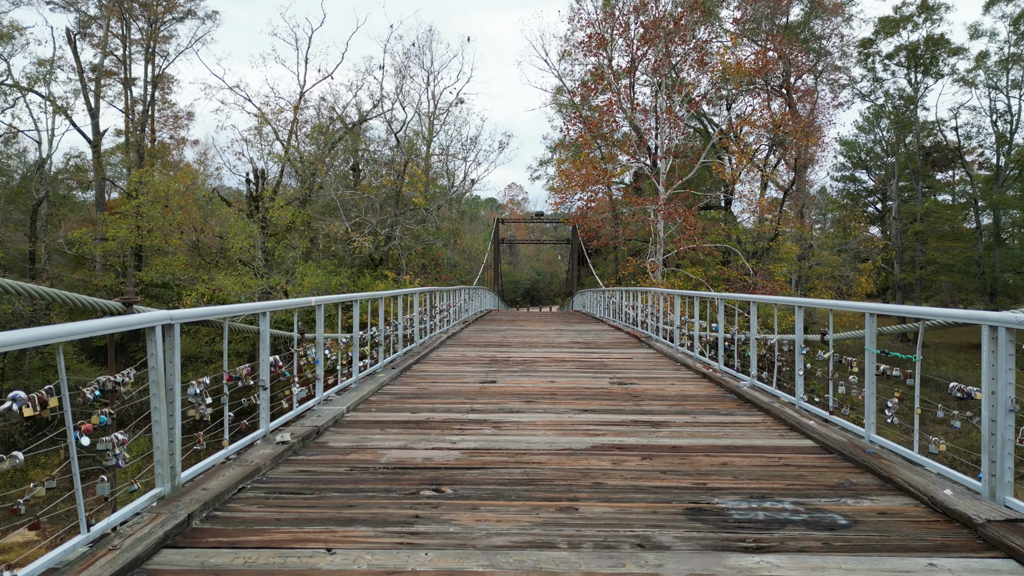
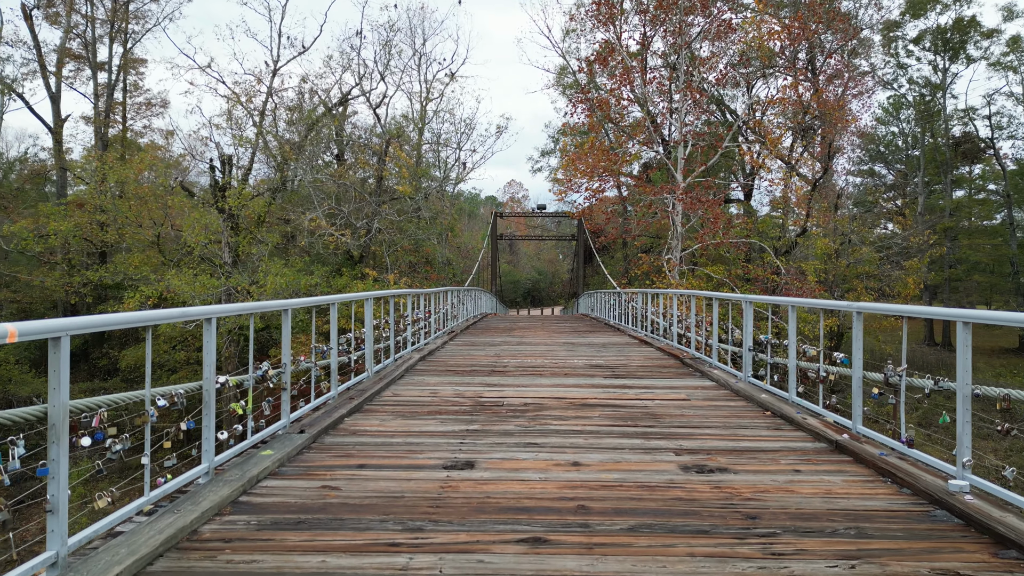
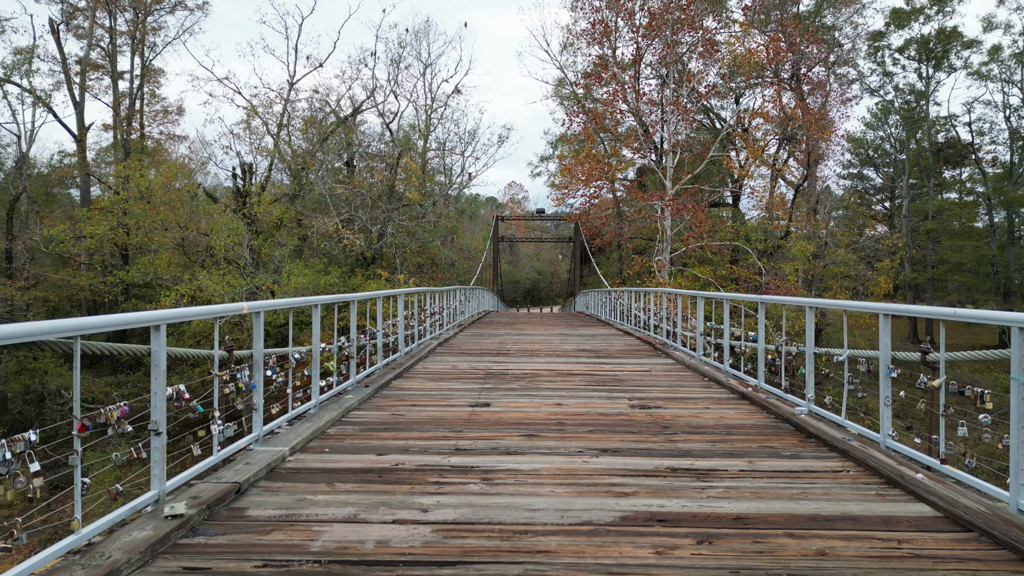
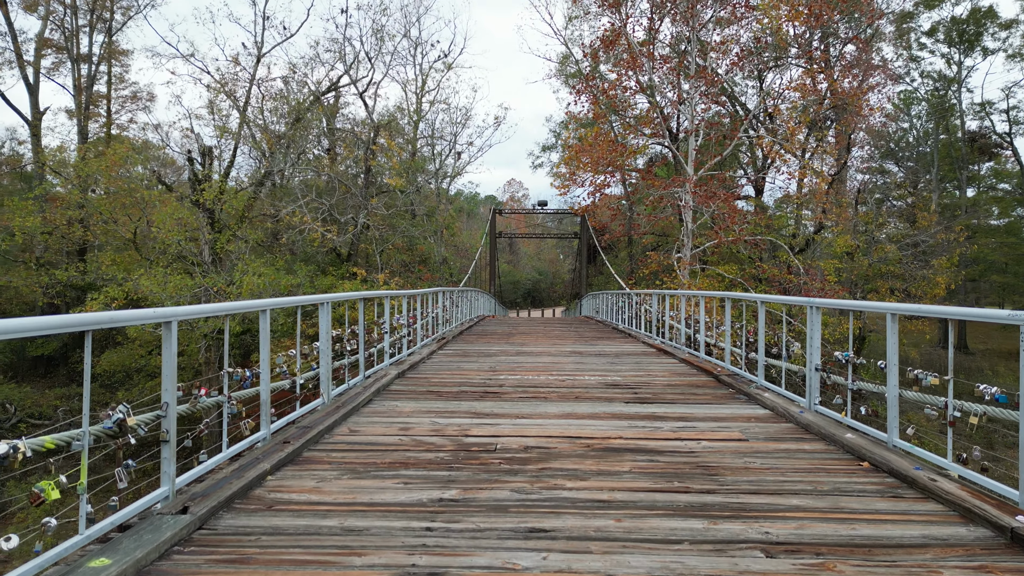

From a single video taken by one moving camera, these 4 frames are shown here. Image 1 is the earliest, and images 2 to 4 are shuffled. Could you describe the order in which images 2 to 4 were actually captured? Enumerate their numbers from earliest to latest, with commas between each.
3, 2, 4
